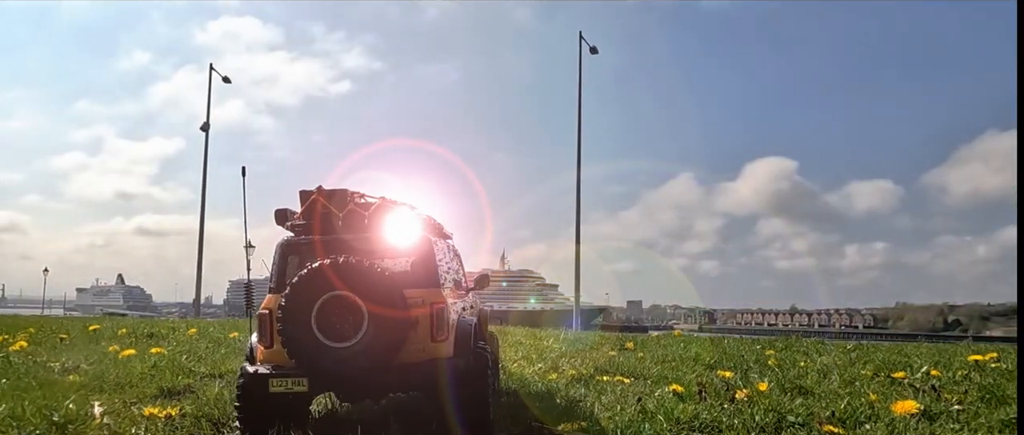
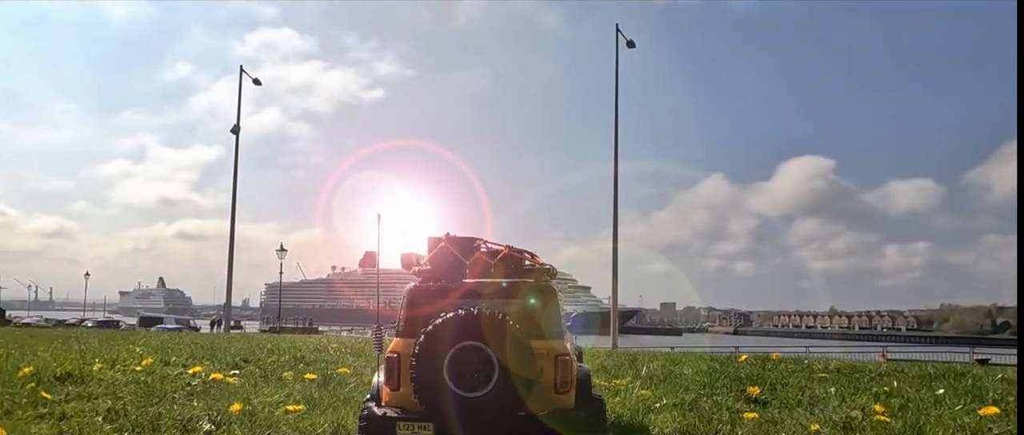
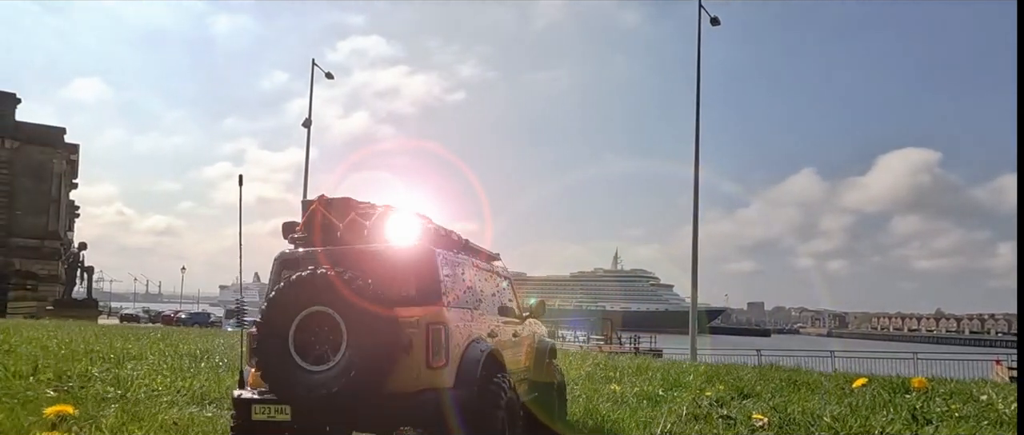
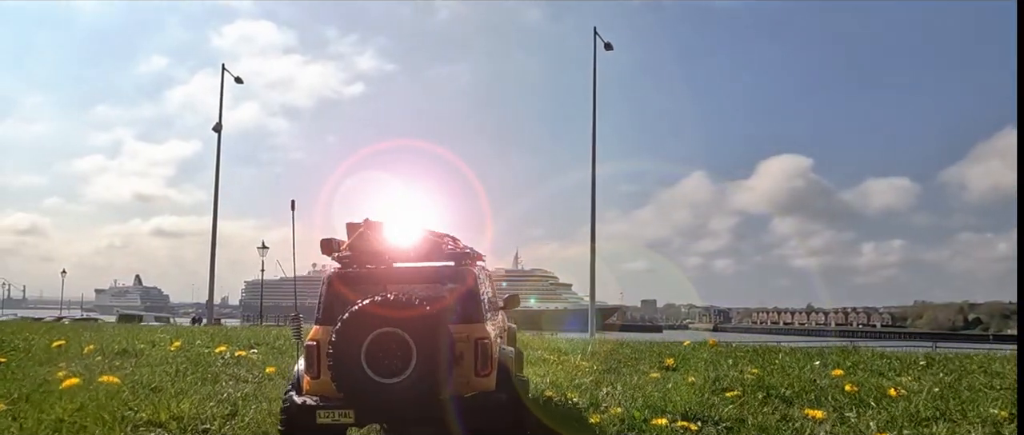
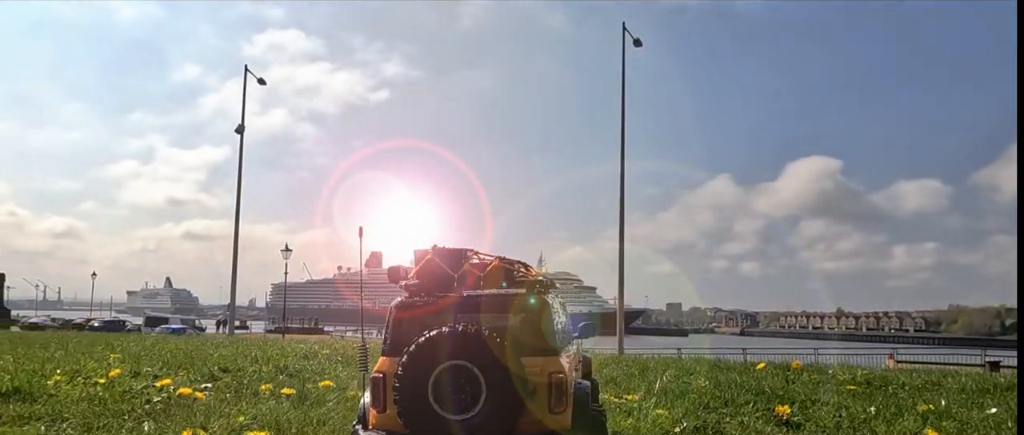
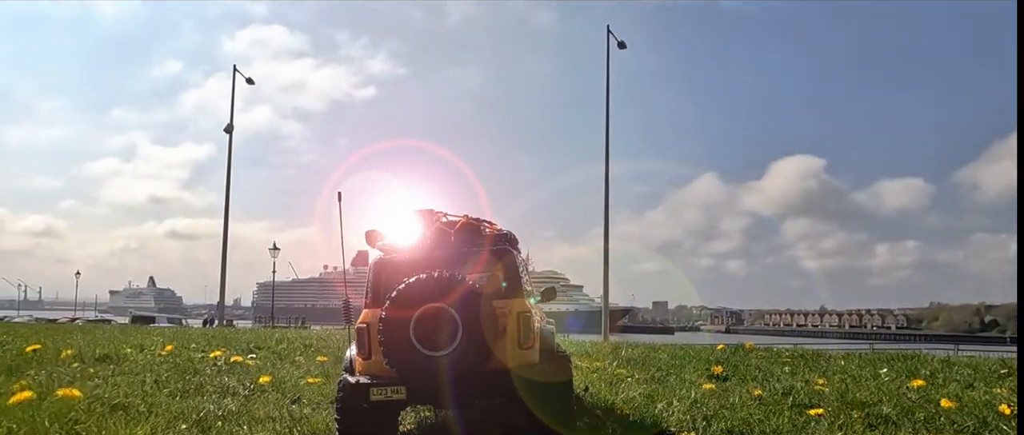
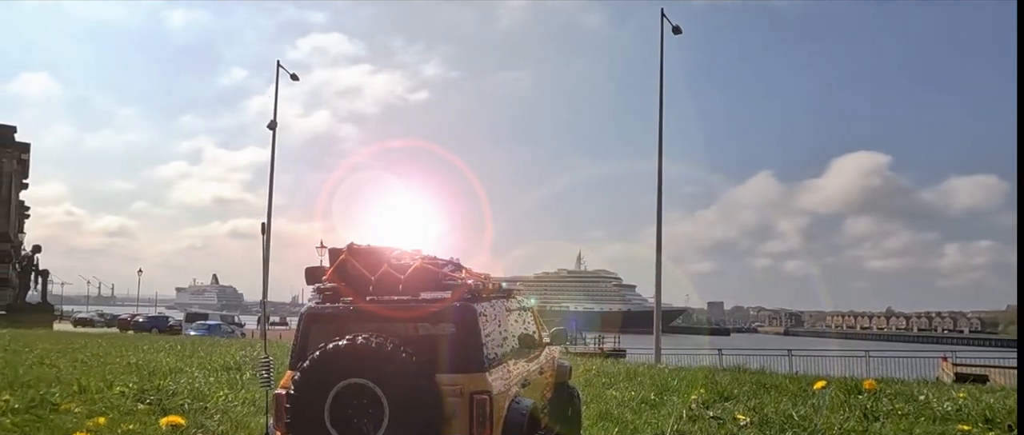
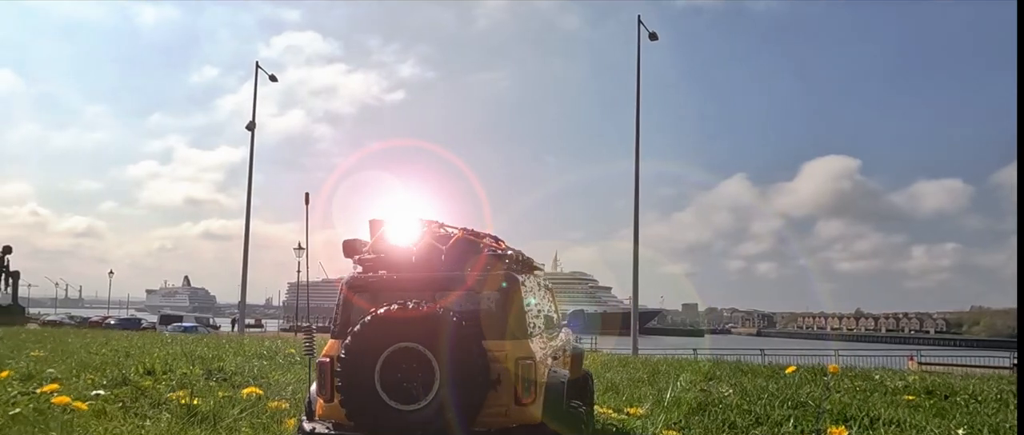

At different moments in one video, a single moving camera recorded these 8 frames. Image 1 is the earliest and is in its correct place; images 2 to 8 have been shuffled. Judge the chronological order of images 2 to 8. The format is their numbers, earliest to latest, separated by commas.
4, 6, 2, 5, 8, 7, 3
